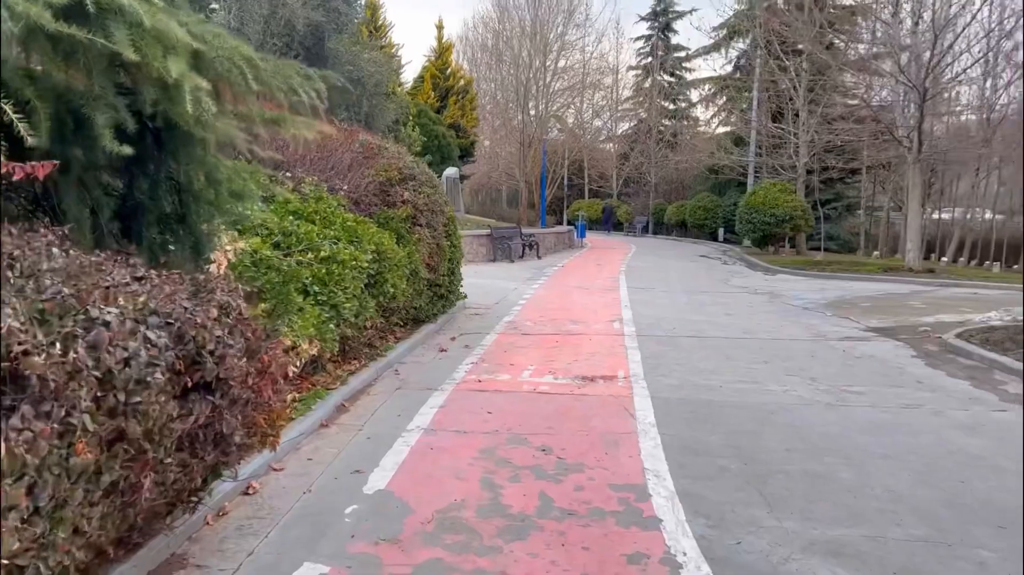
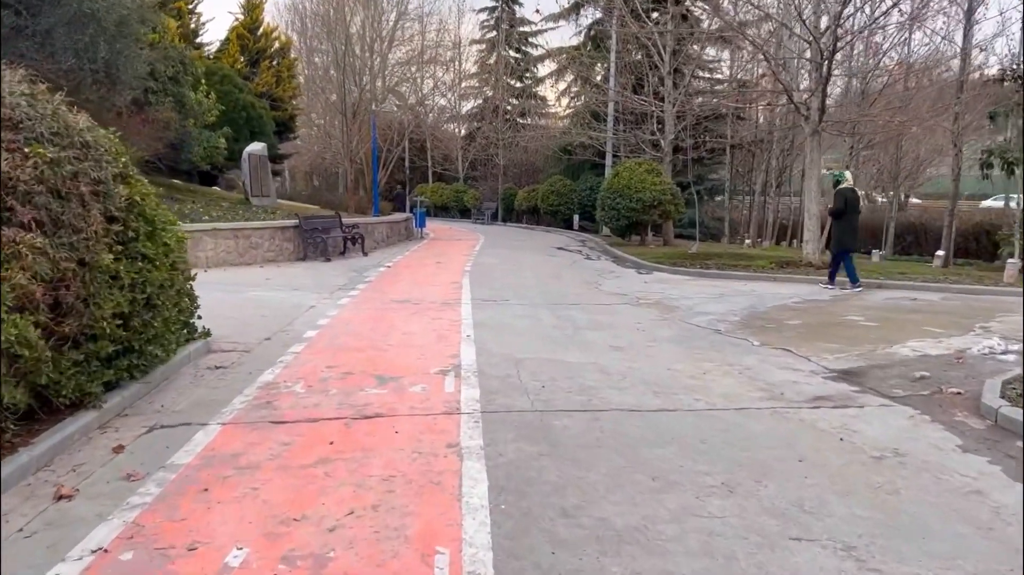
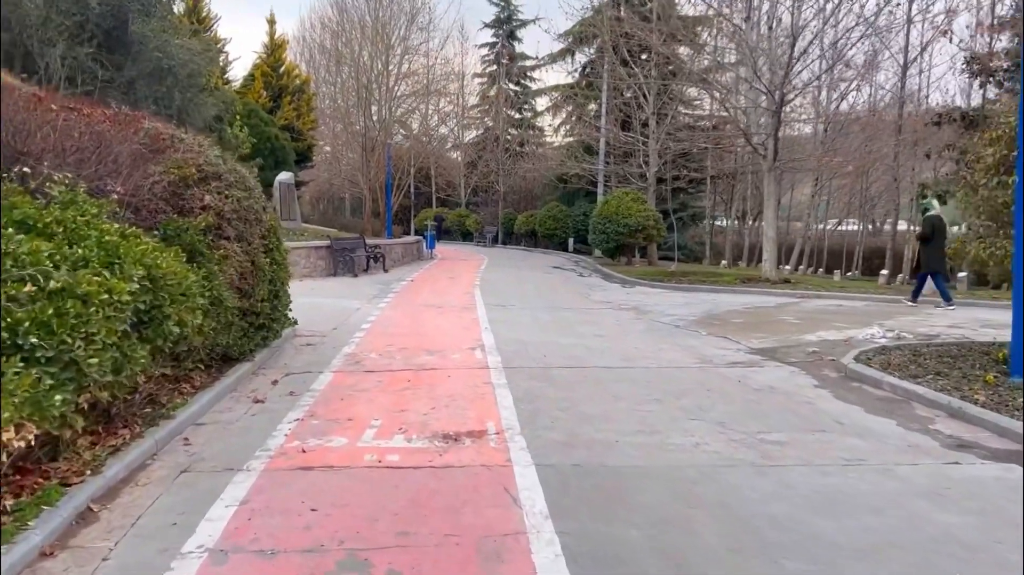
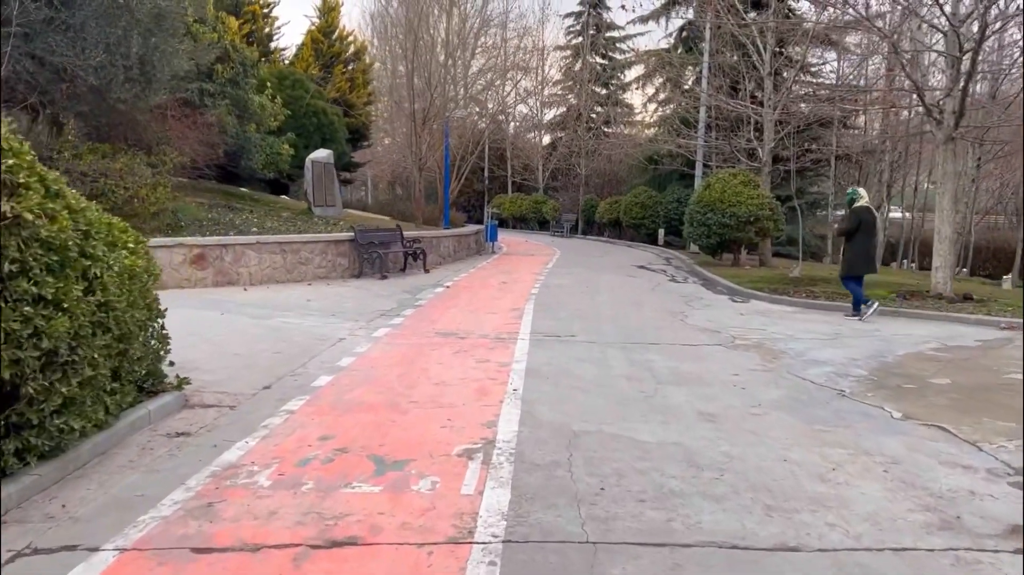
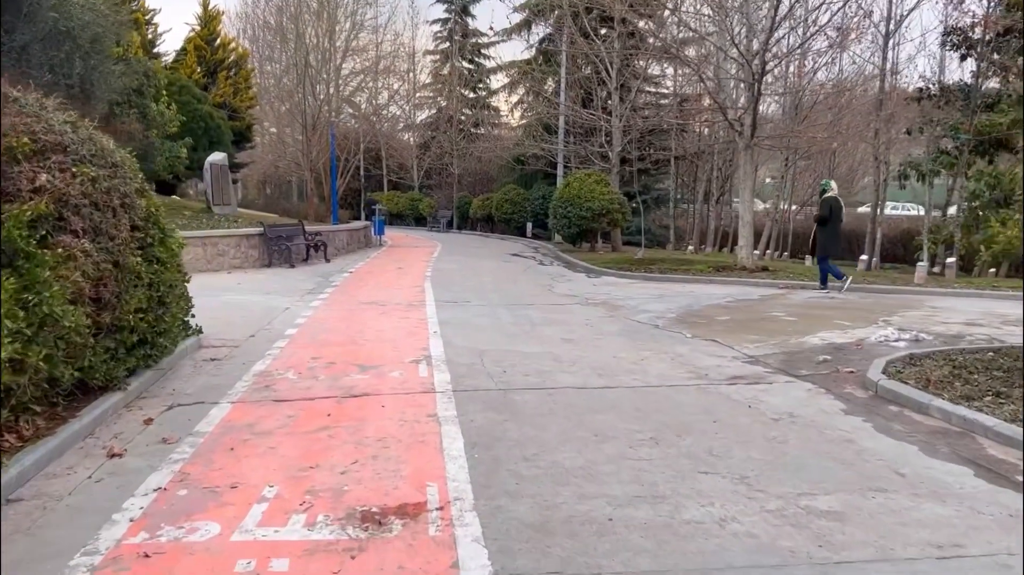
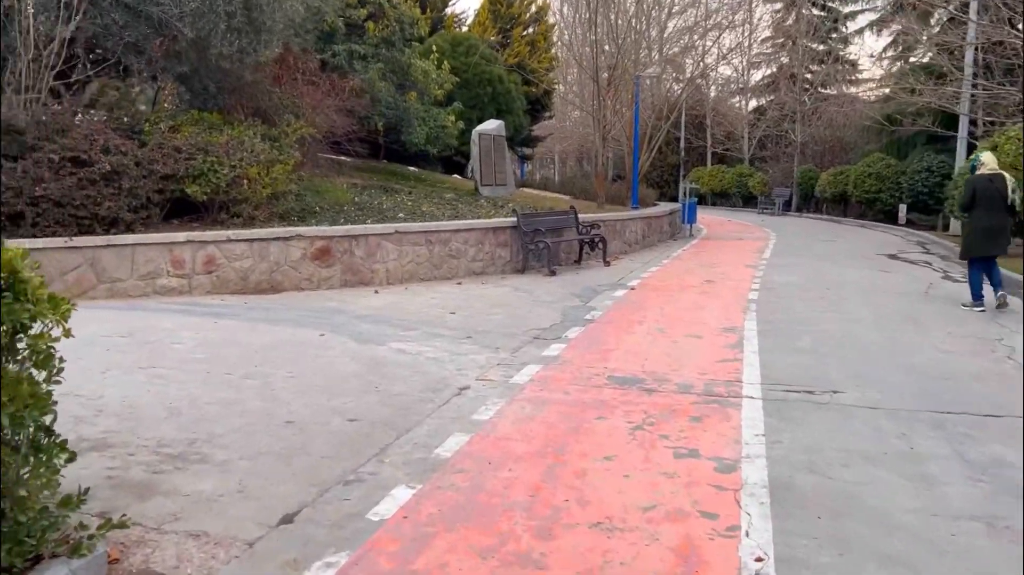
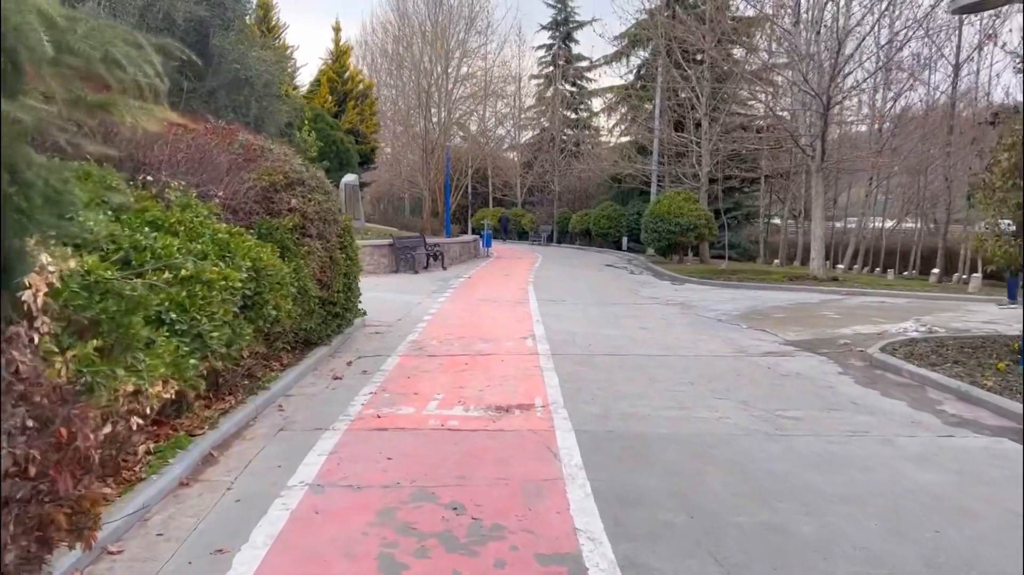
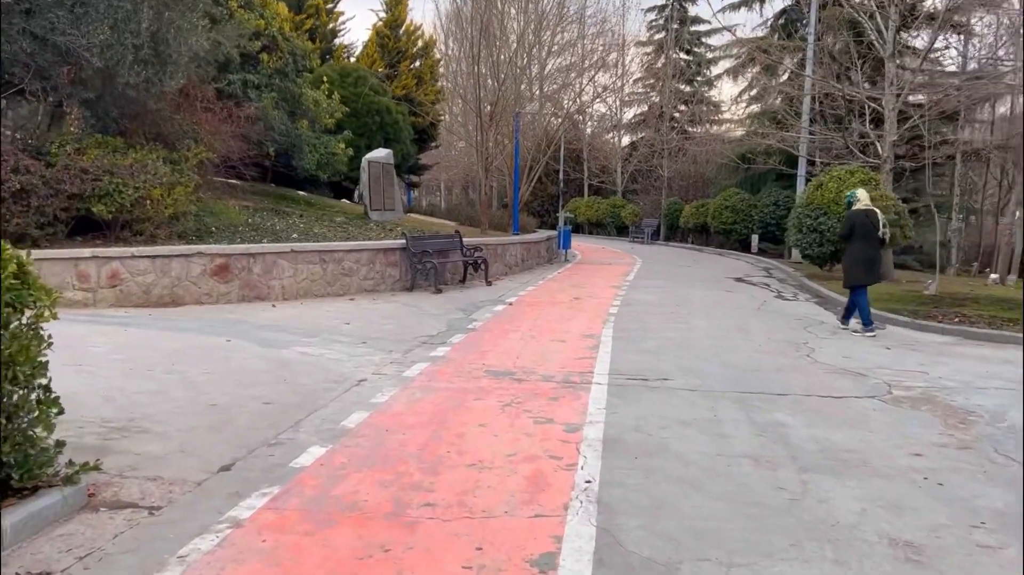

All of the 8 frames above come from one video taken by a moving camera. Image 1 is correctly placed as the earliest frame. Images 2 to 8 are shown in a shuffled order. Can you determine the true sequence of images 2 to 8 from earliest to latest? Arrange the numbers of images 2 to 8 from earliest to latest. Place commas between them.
7, 3, 5, 2, 4, 8, 6
